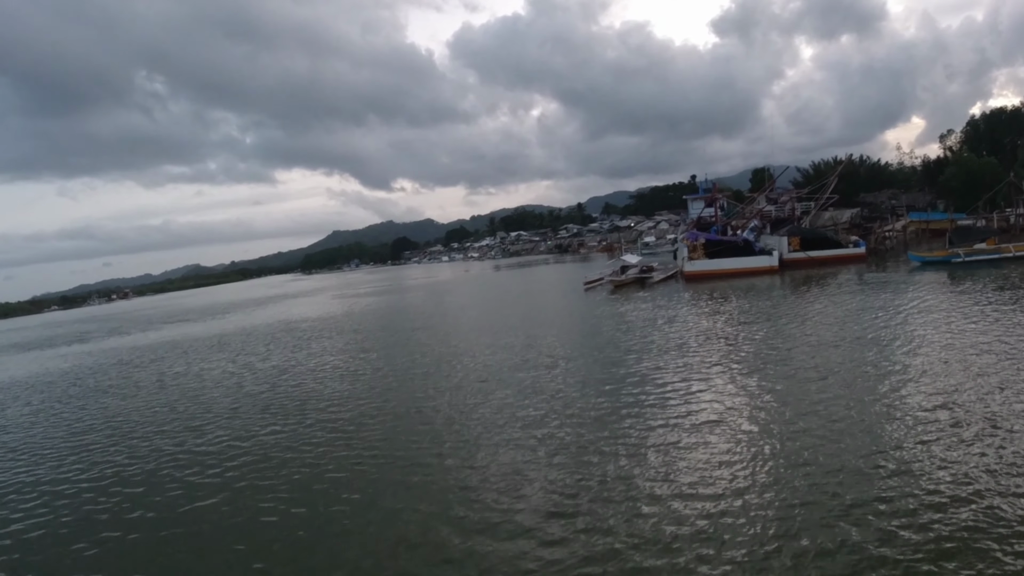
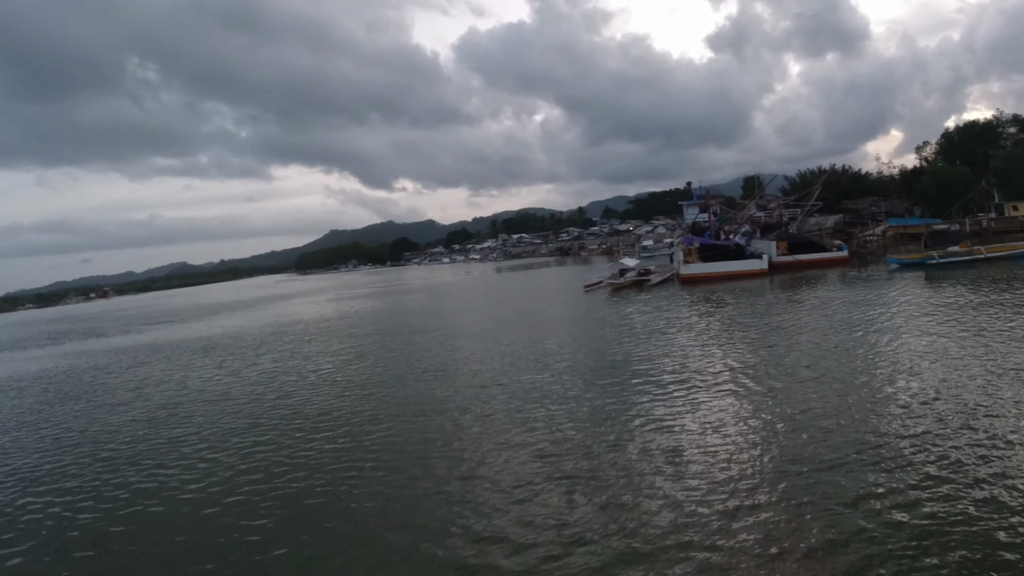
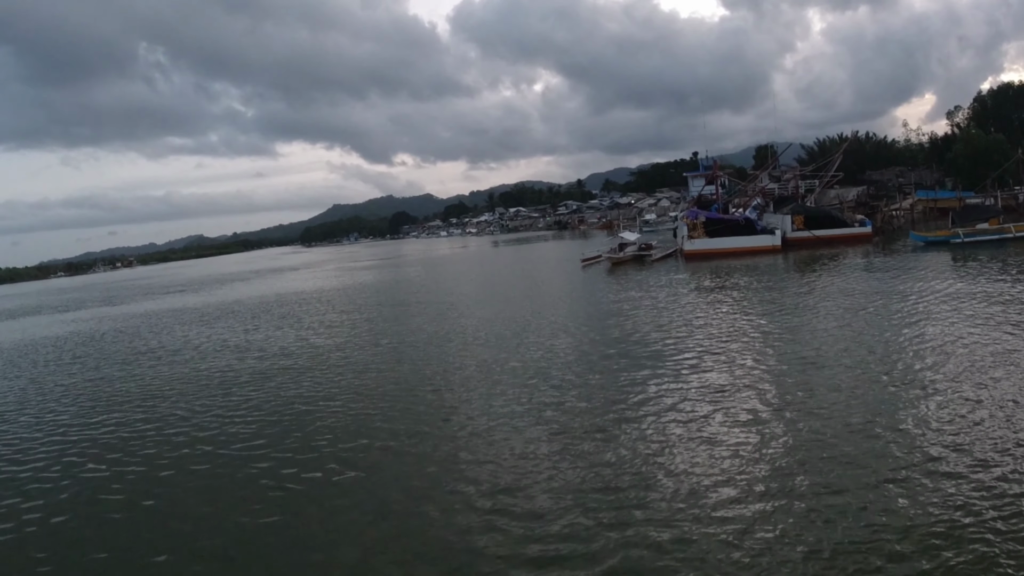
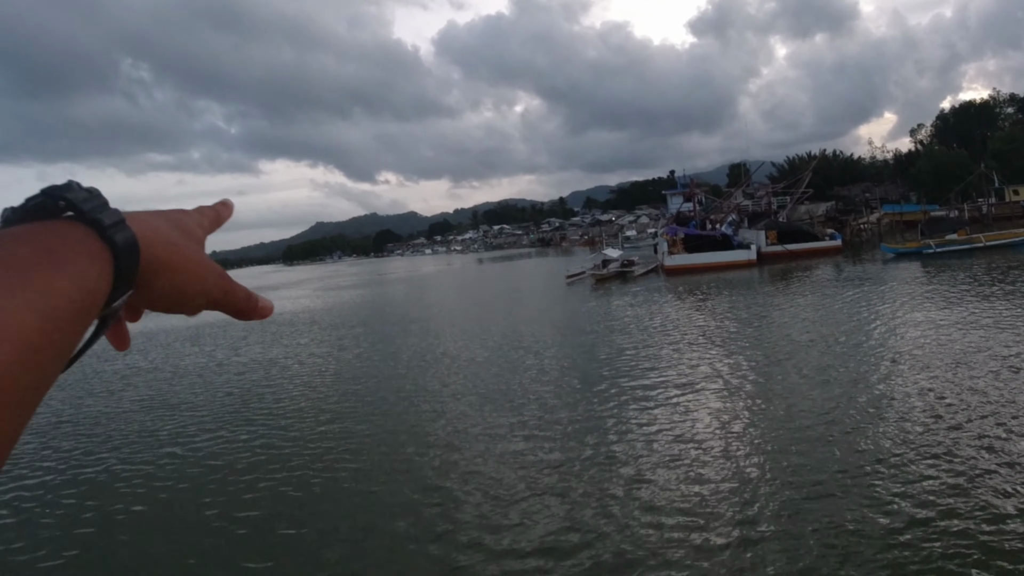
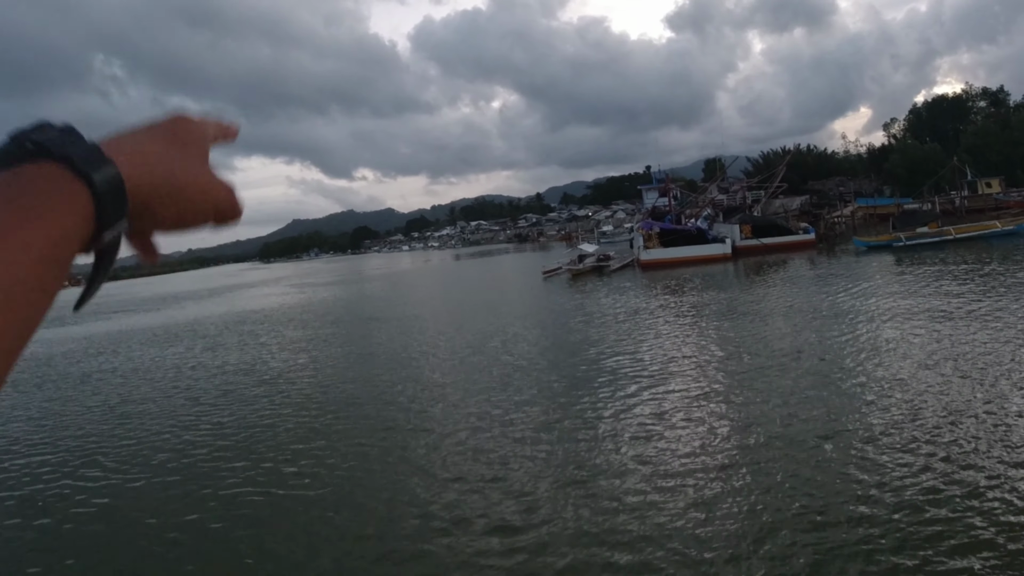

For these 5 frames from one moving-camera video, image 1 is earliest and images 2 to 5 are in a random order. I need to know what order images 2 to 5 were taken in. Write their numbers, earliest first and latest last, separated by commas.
2, 4, 5, 3
